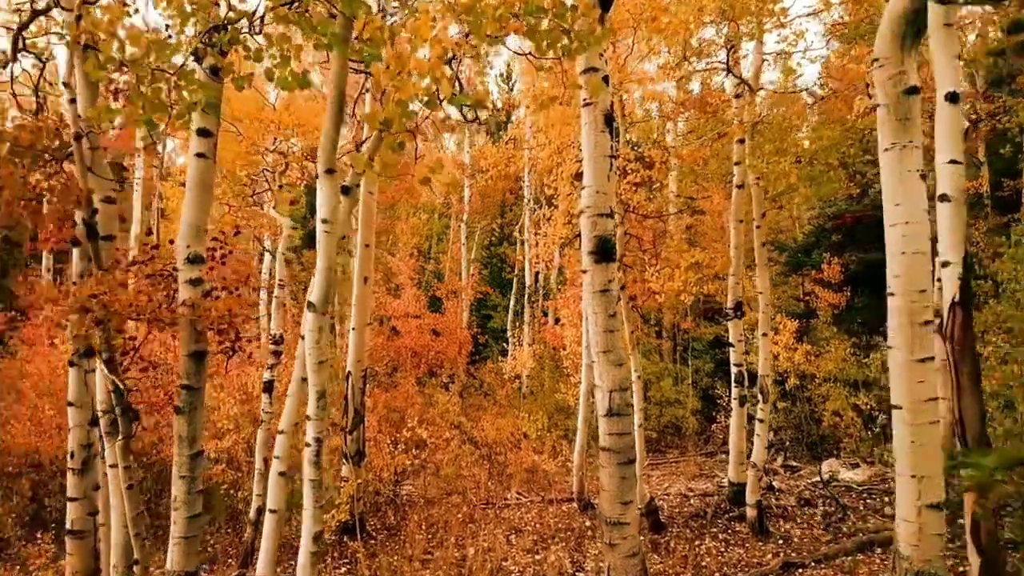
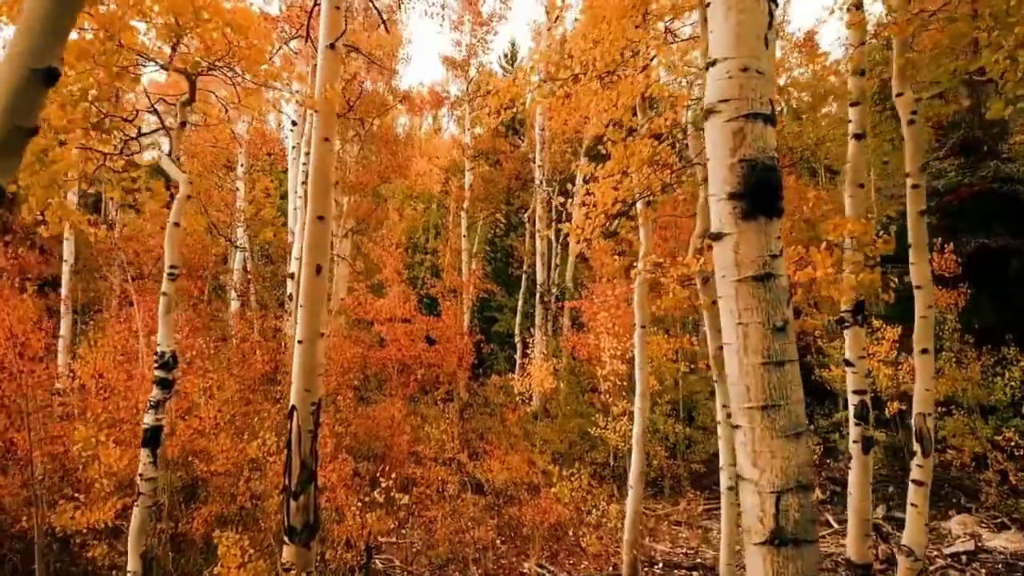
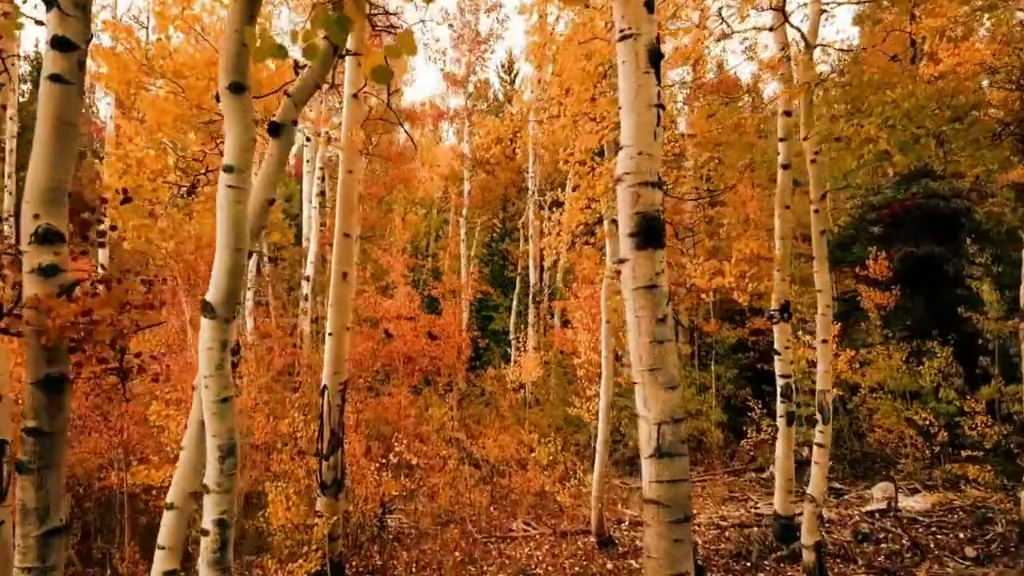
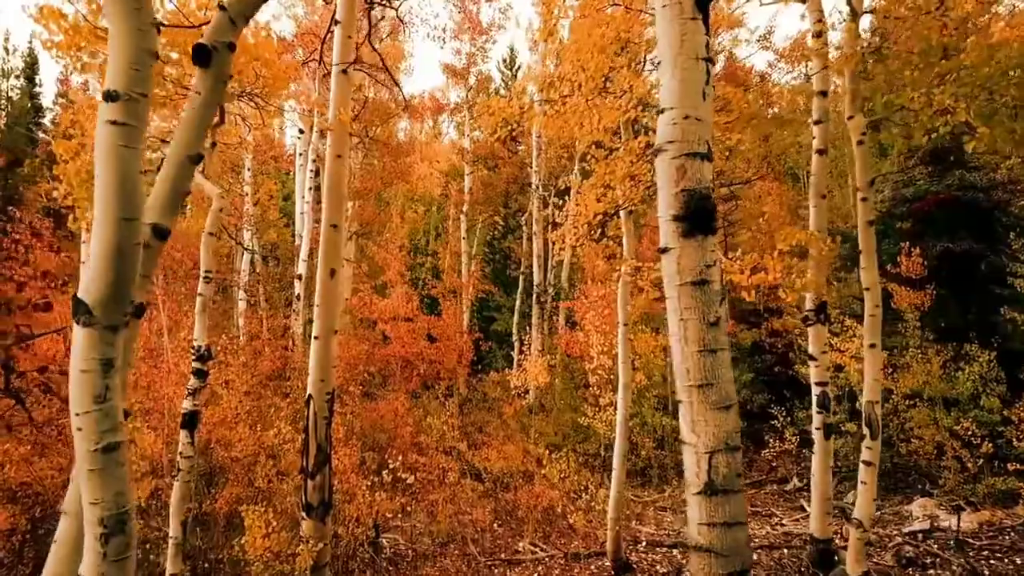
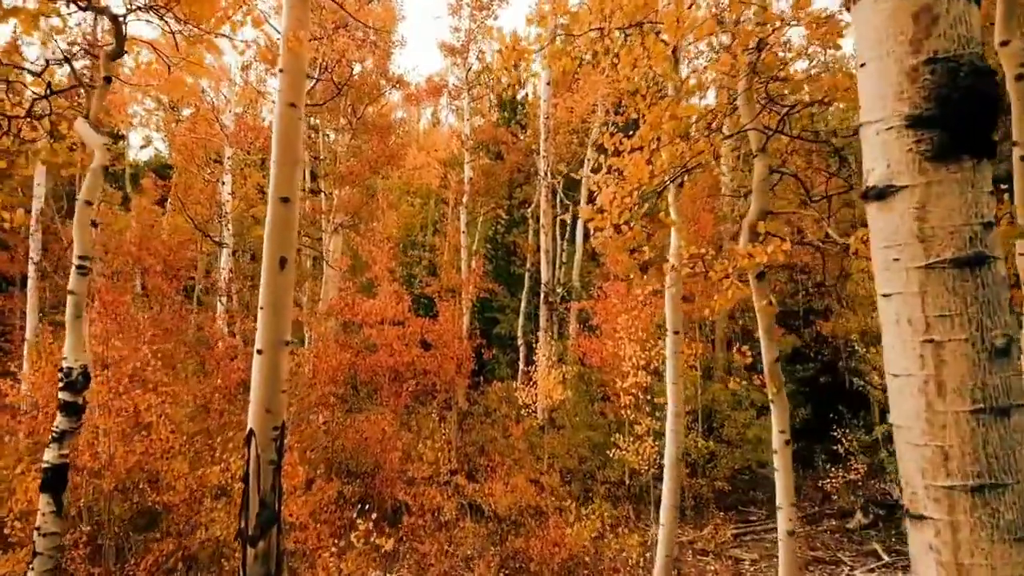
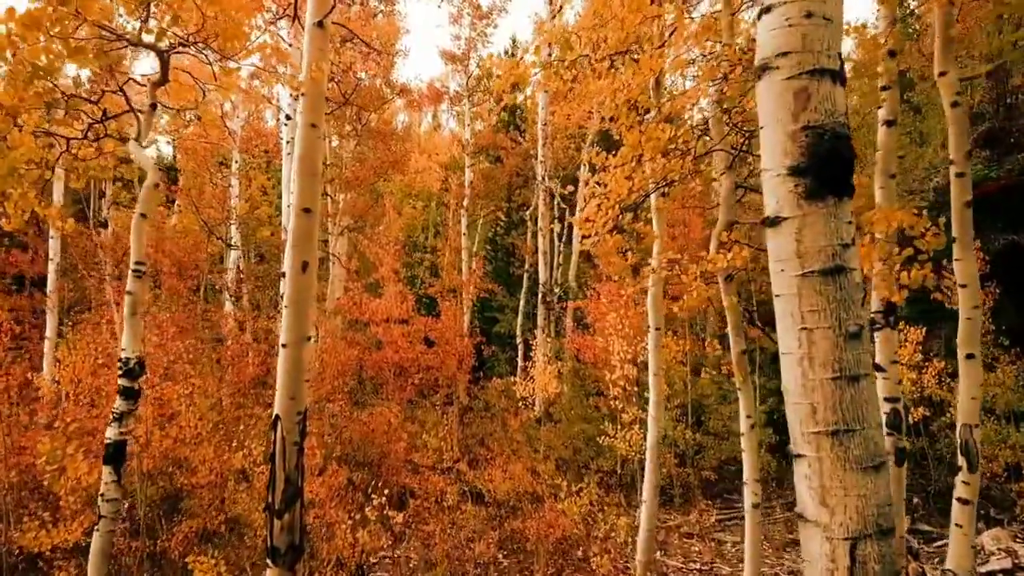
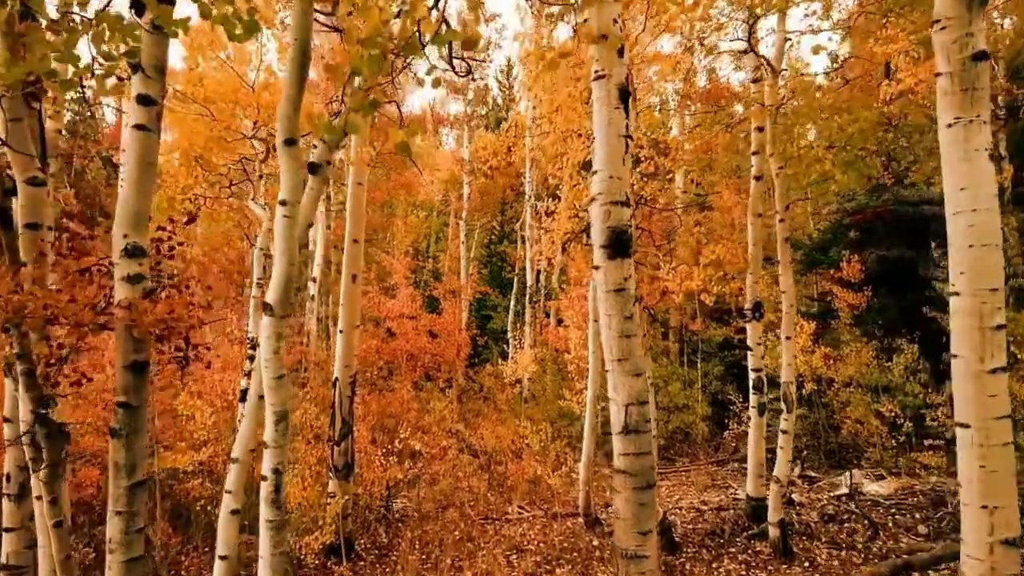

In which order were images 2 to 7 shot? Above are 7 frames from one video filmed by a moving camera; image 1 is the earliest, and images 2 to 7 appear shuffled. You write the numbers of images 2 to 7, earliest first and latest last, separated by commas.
7, 3, 4, 2, 6, 5
